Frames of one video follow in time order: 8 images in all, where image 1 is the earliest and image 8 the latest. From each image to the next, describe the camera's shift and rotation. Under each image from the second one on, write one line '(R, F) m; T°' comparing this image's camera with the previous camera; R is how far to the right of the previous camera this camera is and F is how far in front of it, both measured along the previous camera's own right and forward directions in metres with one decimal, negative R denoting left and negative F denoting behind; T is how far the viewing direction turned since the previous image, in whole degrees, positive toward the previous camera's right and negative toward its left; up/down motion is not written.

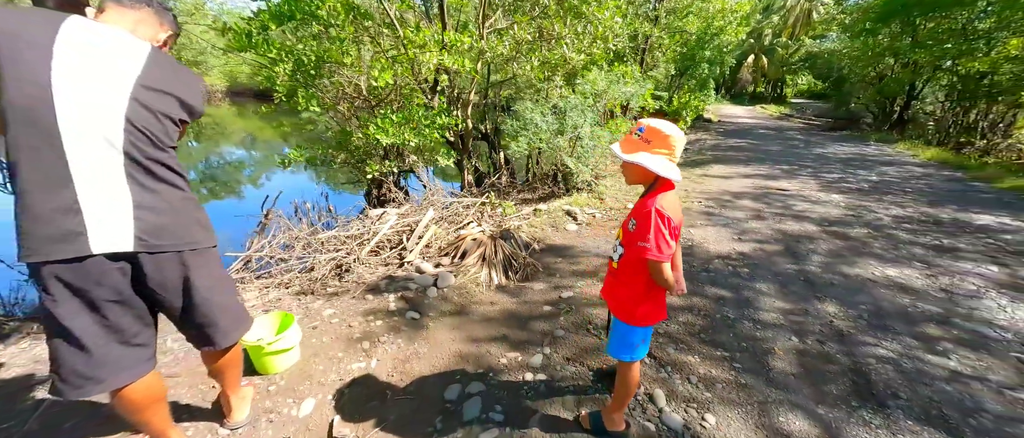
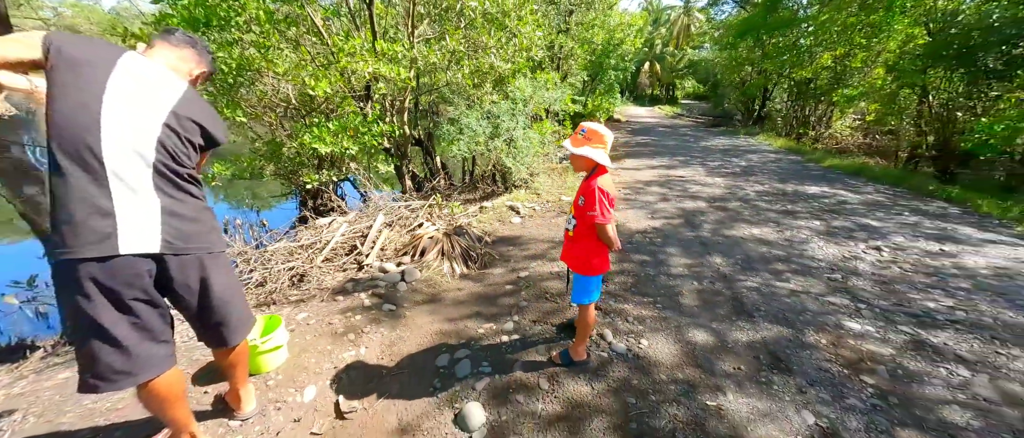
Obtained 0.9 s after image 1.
(-0.3, -0.5) m; +11°
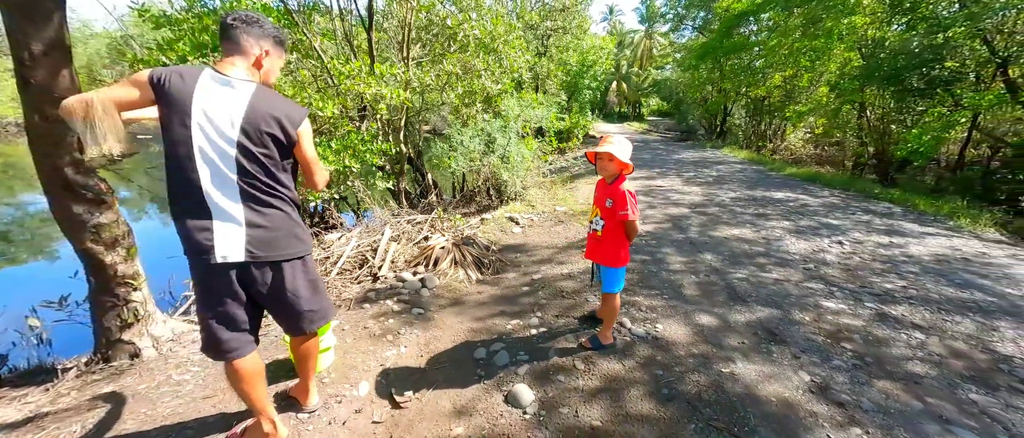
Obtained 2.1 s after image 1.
(-0.4, -0.3) m; +4°
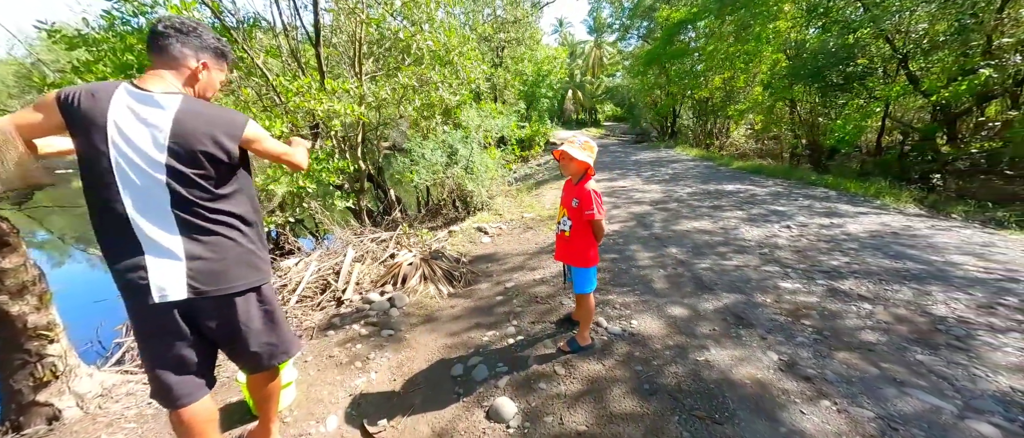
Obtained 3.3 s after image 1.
(0.0, 0.0) m; +5°
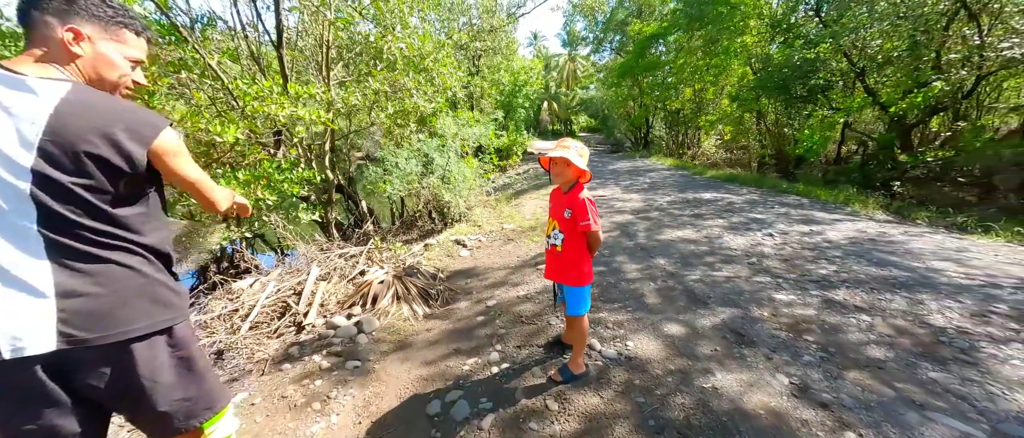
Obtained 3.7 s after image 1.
(0.0, +0.3) m; +4°
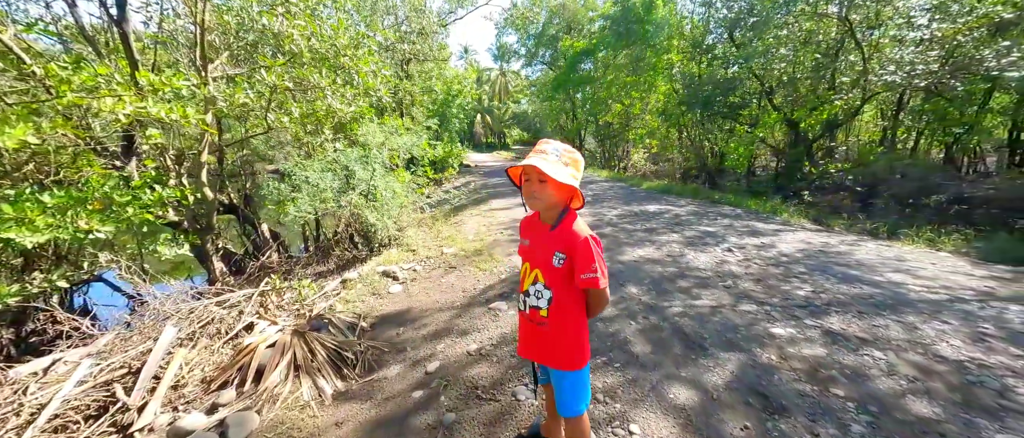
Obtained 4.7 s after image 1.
(-0.1, +0.9) m; +10°
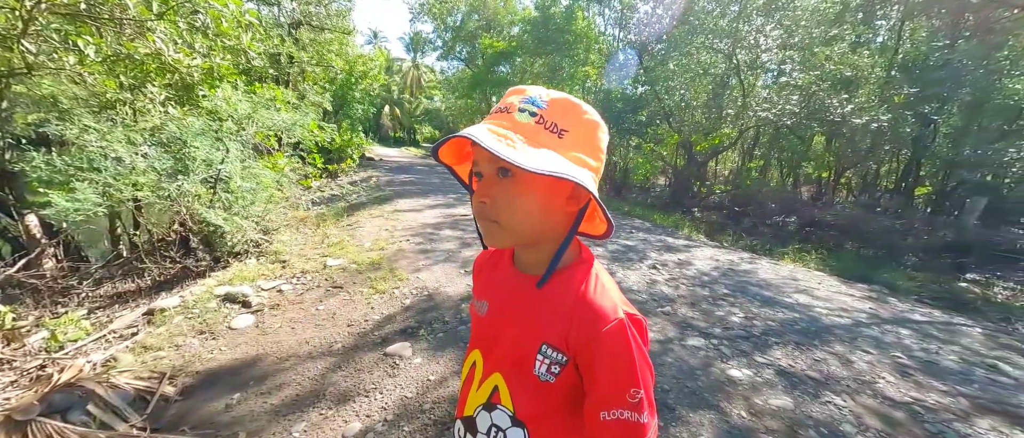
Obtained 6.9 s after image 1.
(-0.1, +0.9) m; +14°
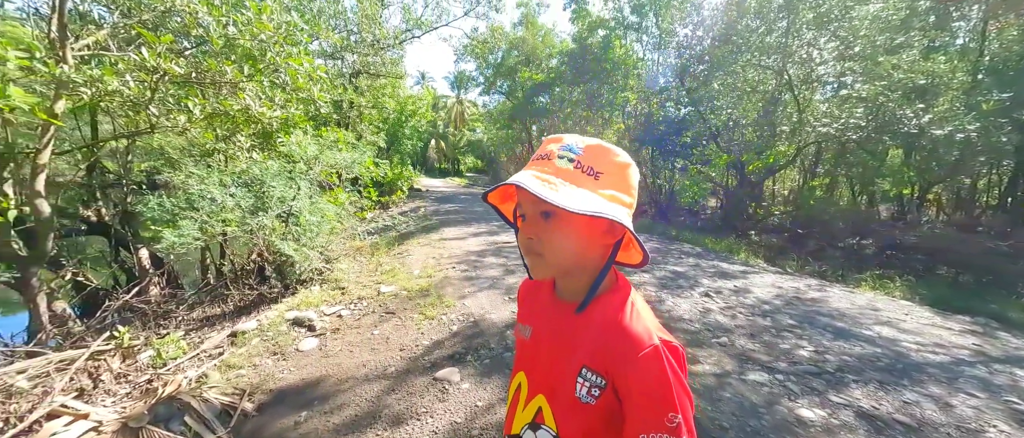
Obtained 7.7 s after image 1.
(0.0, -0.1) m; -7°
